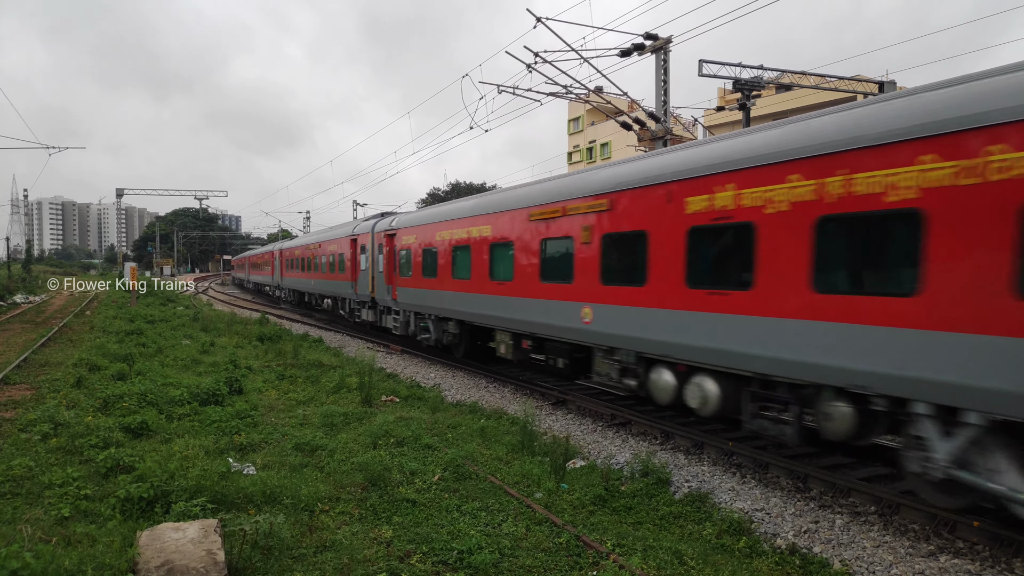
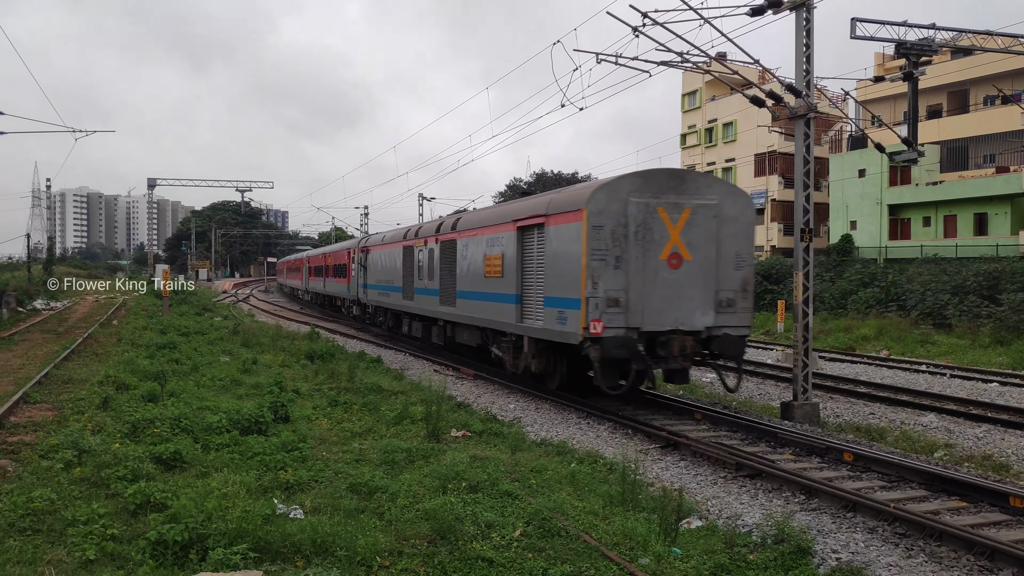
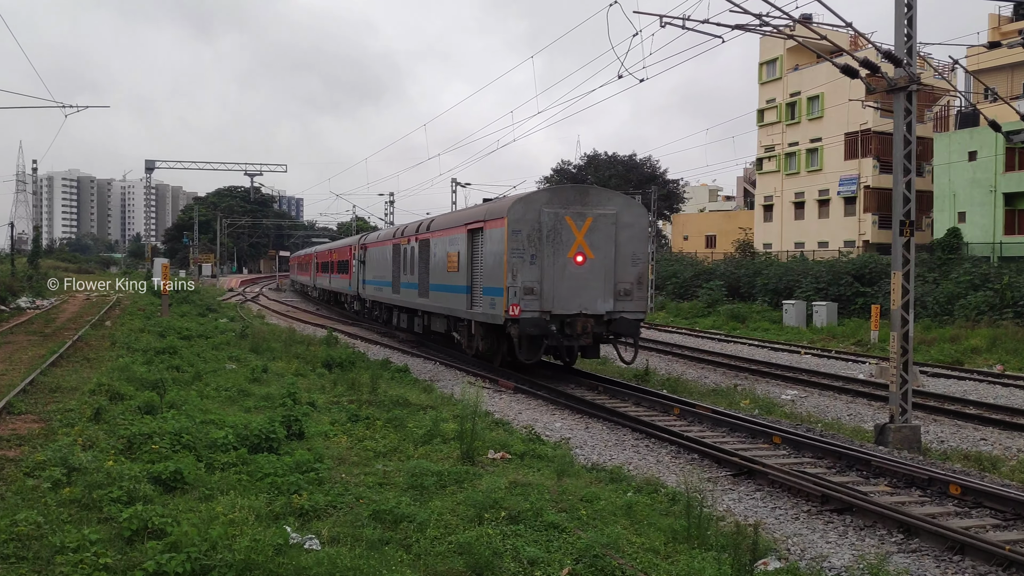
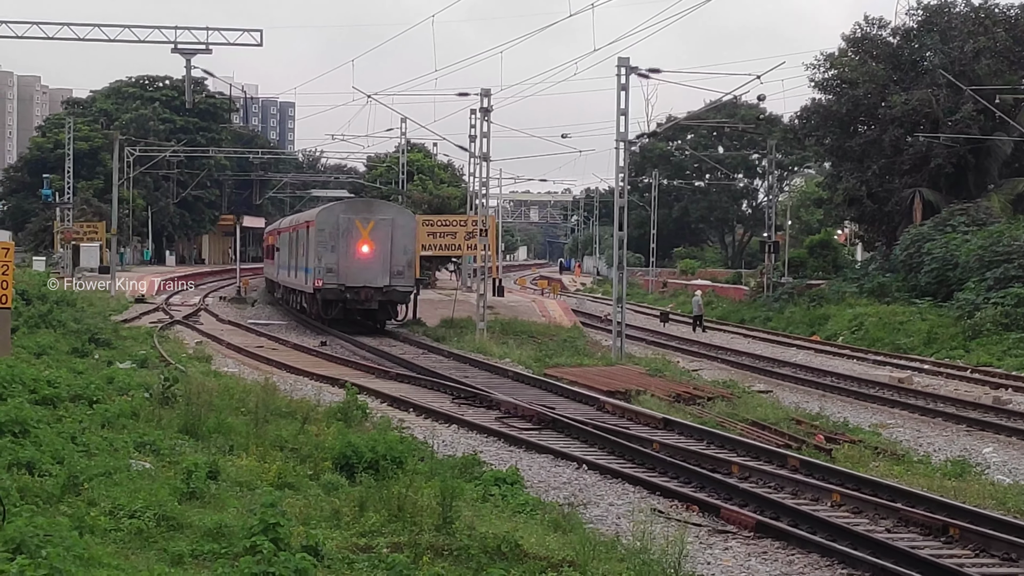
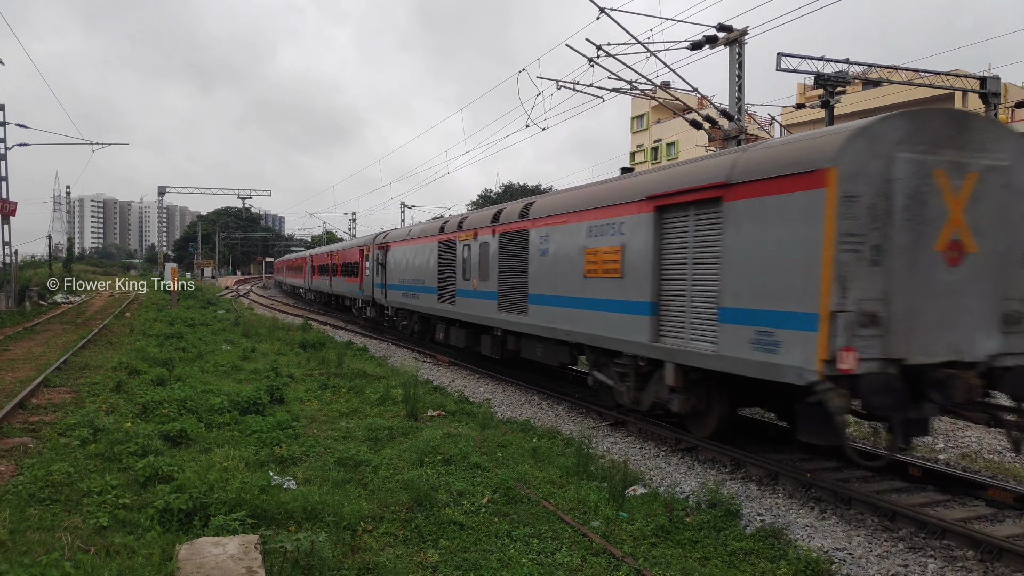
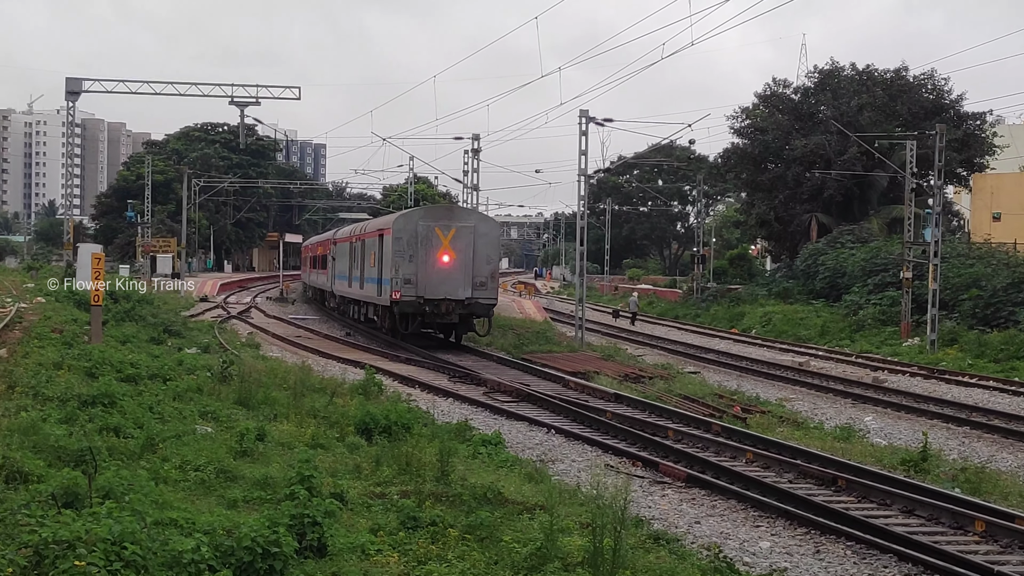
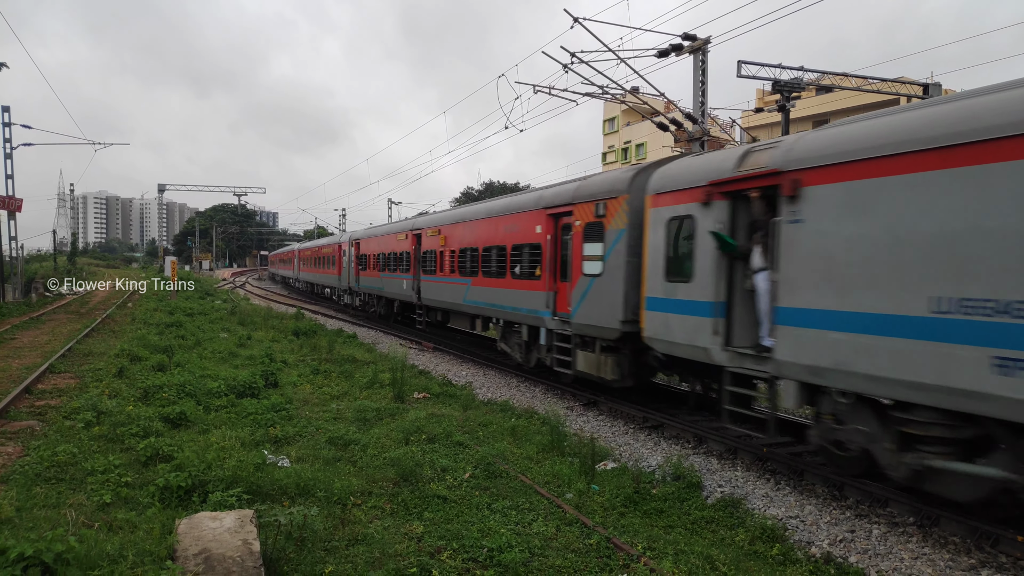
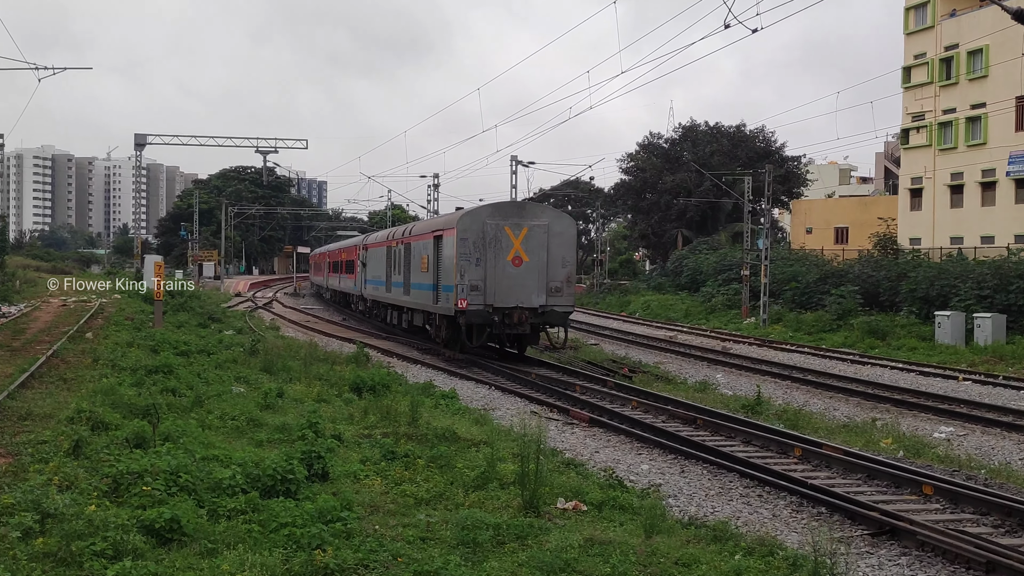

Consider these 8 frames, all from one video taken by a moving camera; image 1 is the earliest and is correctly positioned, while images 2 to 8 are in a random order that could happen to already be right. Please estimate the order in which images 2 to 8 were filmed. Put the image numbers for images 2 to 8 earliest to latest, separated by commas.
7, 5, 2, 3, 8, 6, 4
